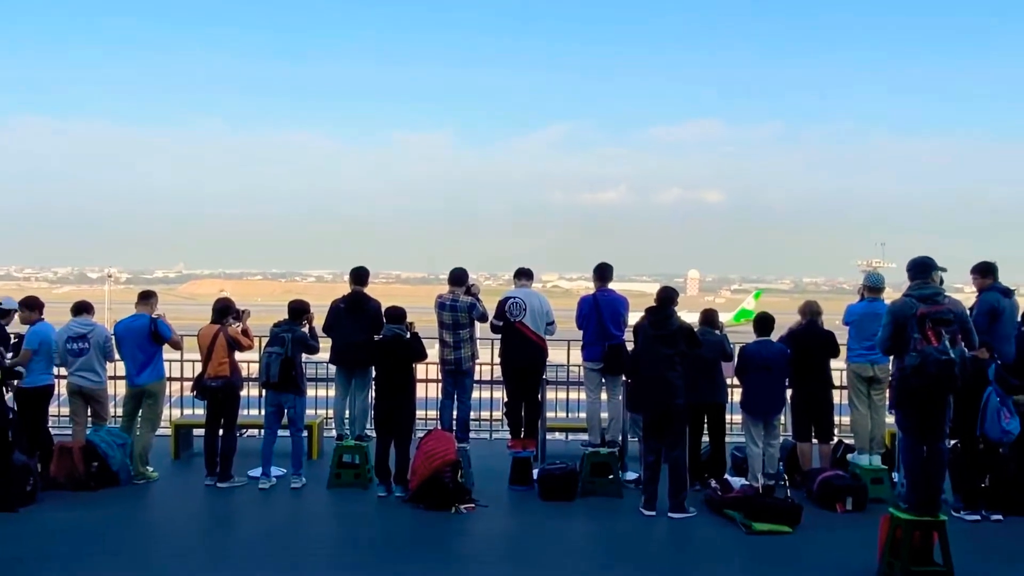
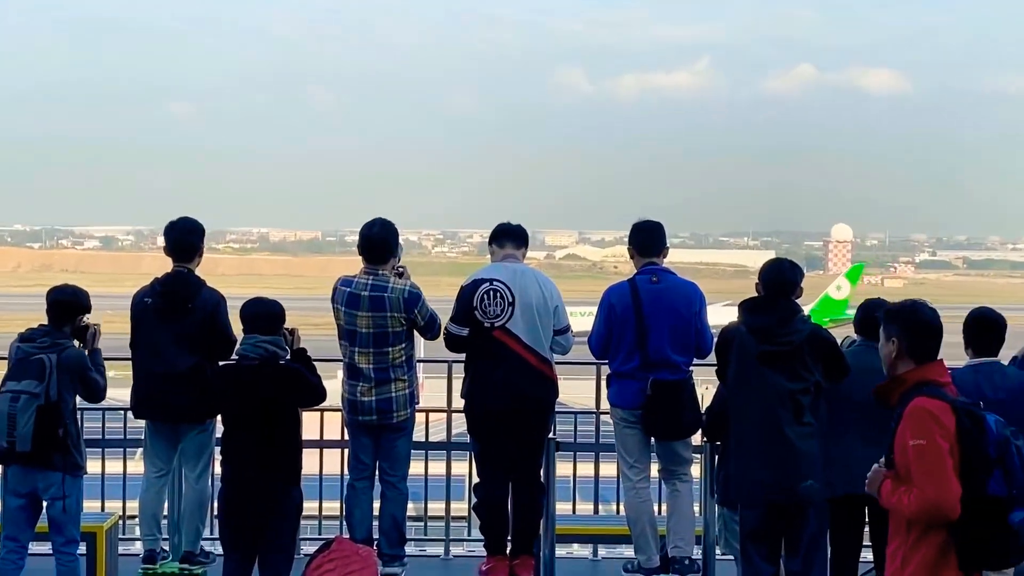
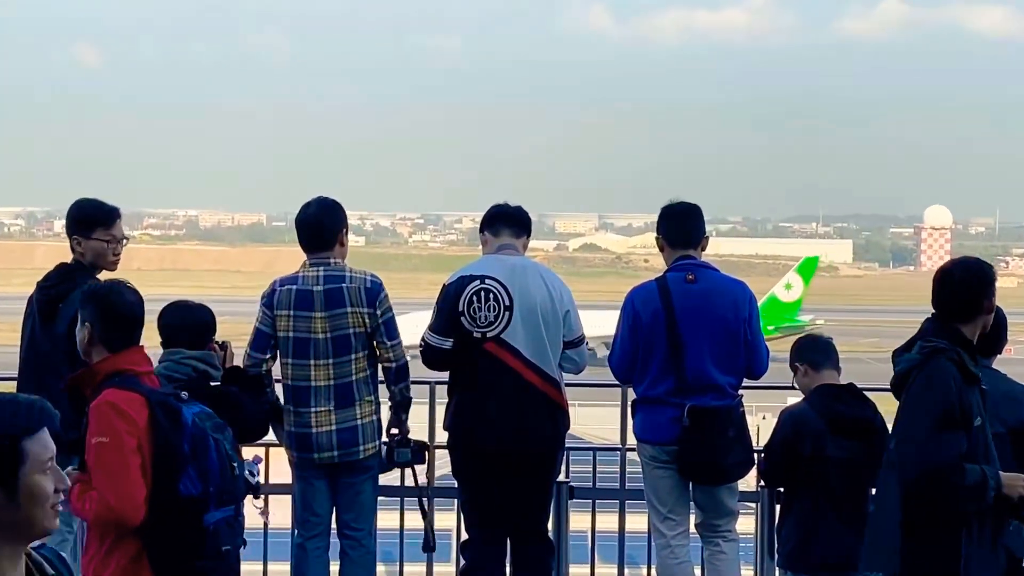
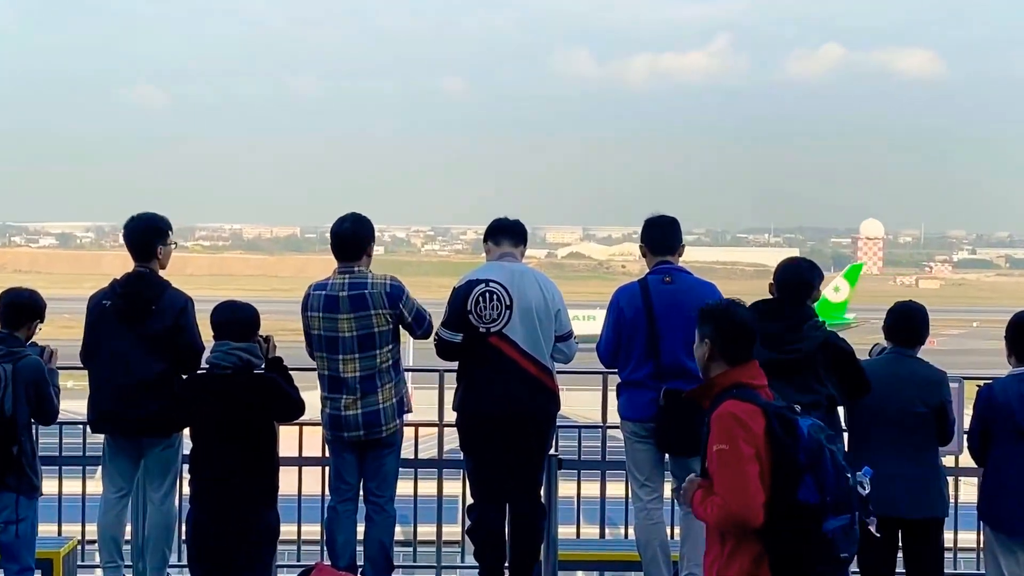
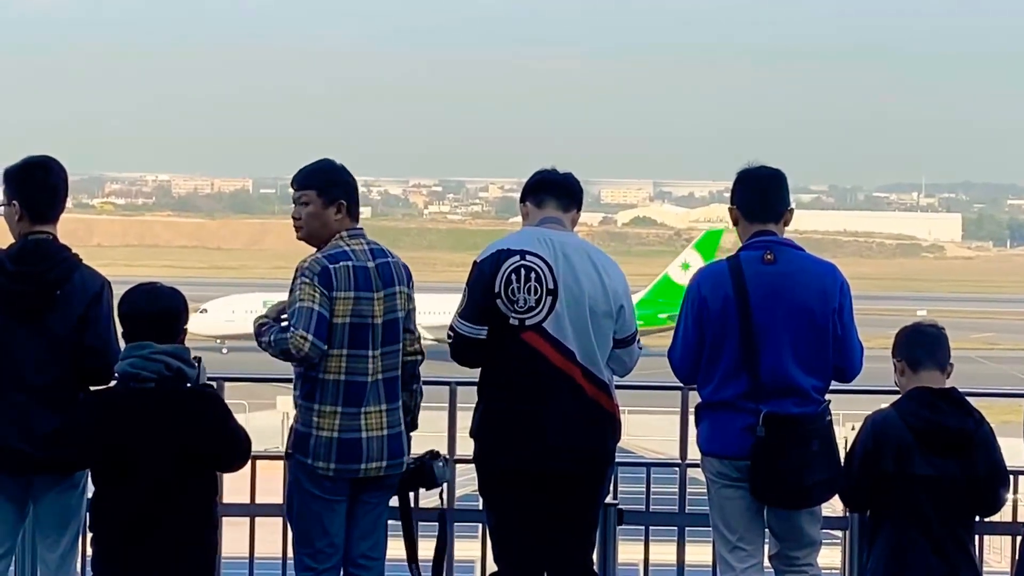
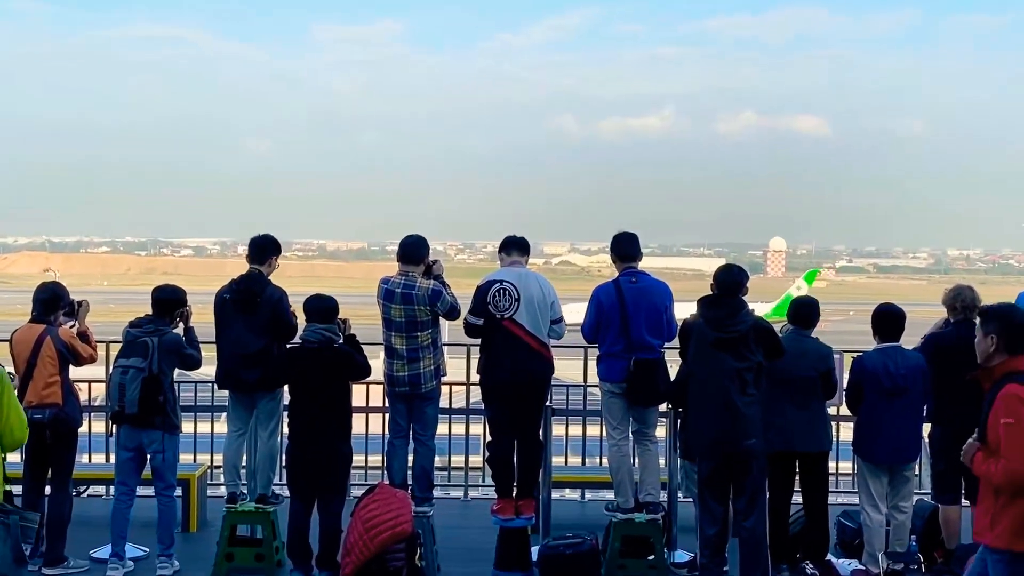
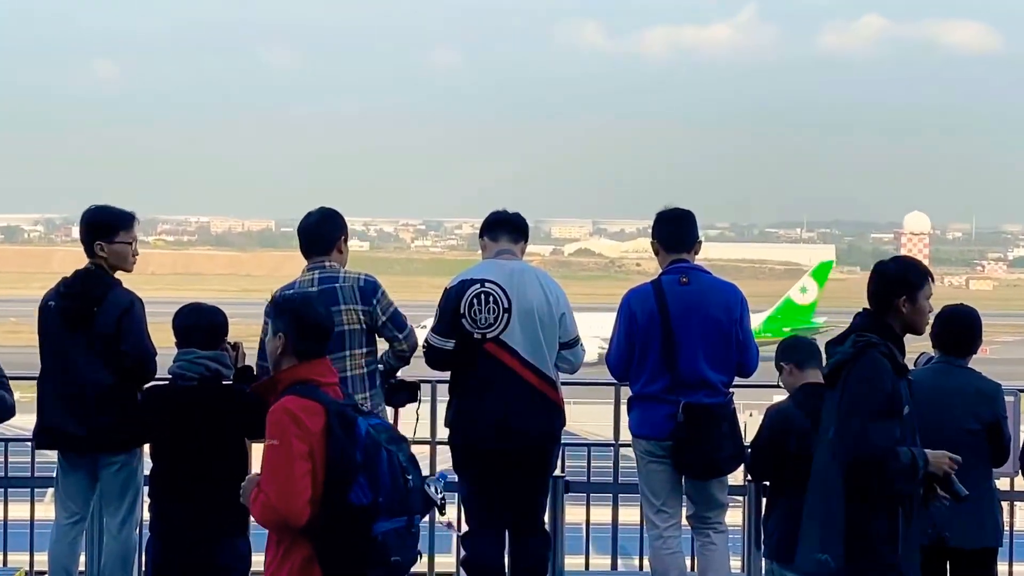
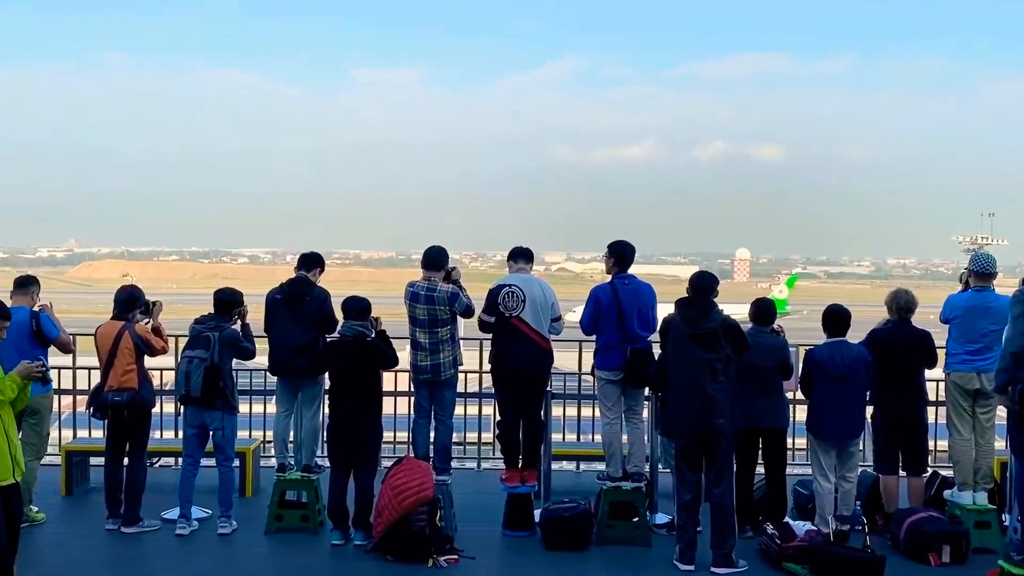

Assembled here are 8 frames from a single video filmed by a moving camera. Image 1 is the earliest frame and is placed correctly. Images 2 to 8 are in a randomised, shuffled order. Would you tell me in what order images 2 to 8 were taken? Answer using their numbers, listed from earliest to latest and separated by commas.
8, 6, 2, 4, 7, 3, 5
